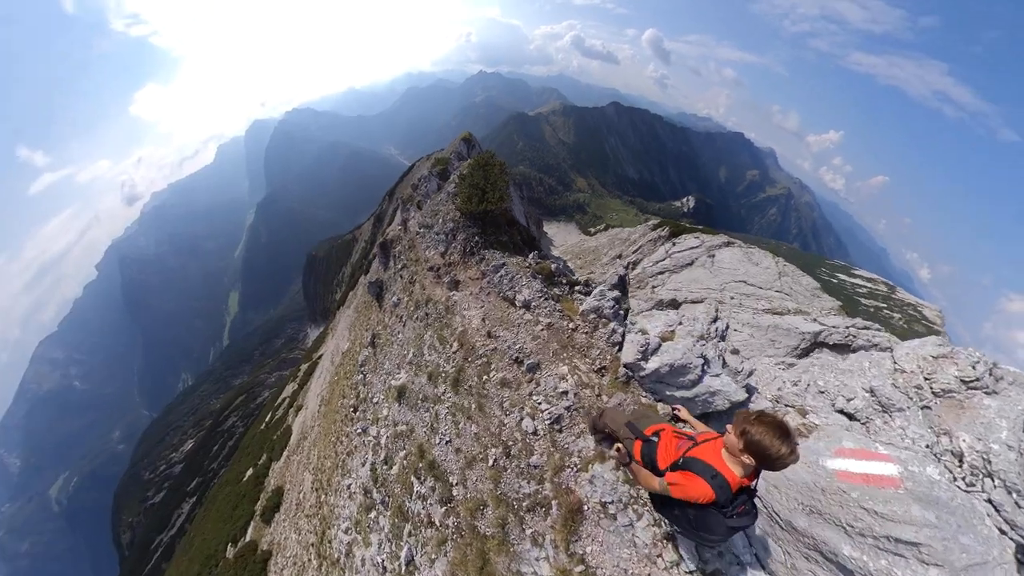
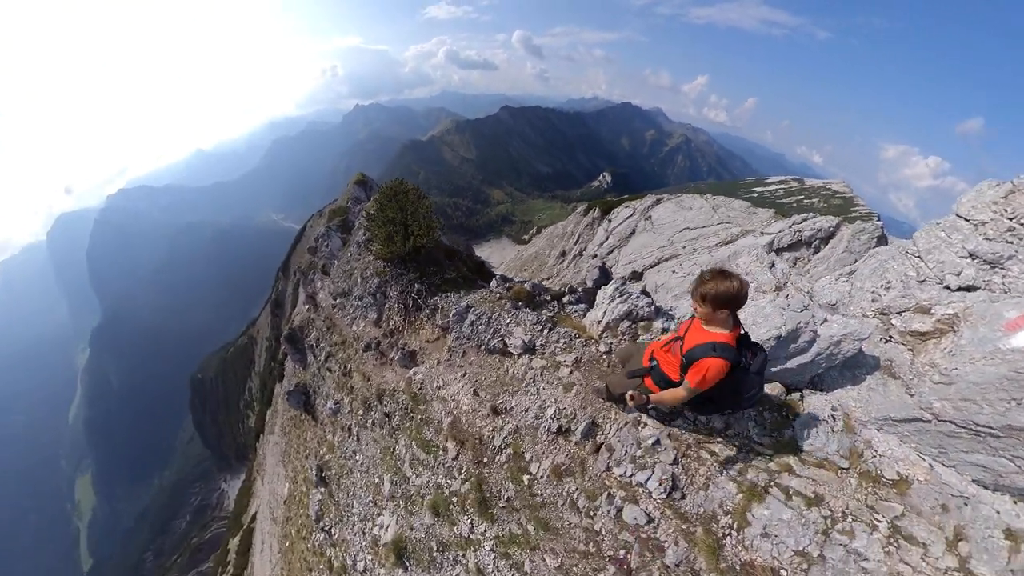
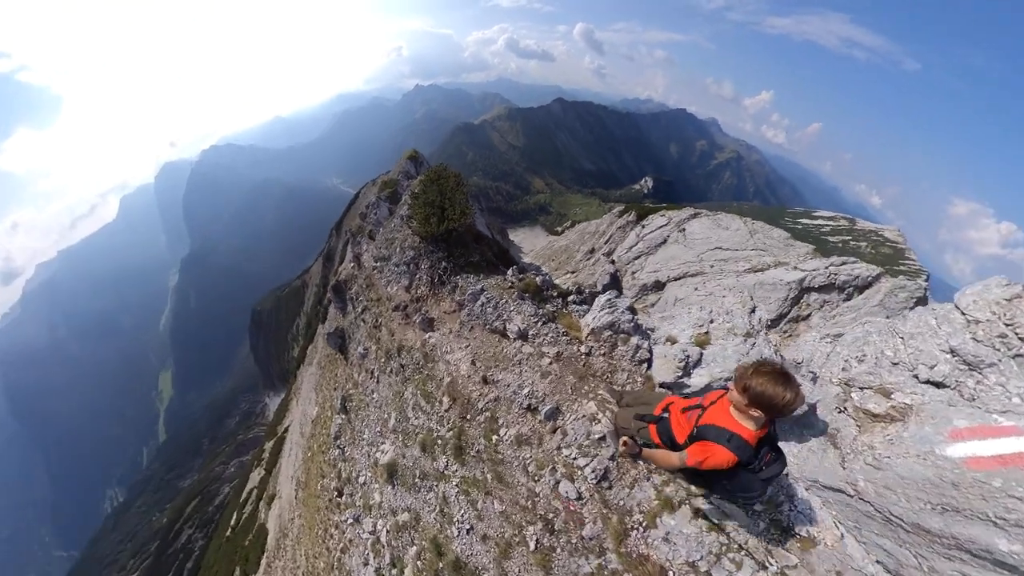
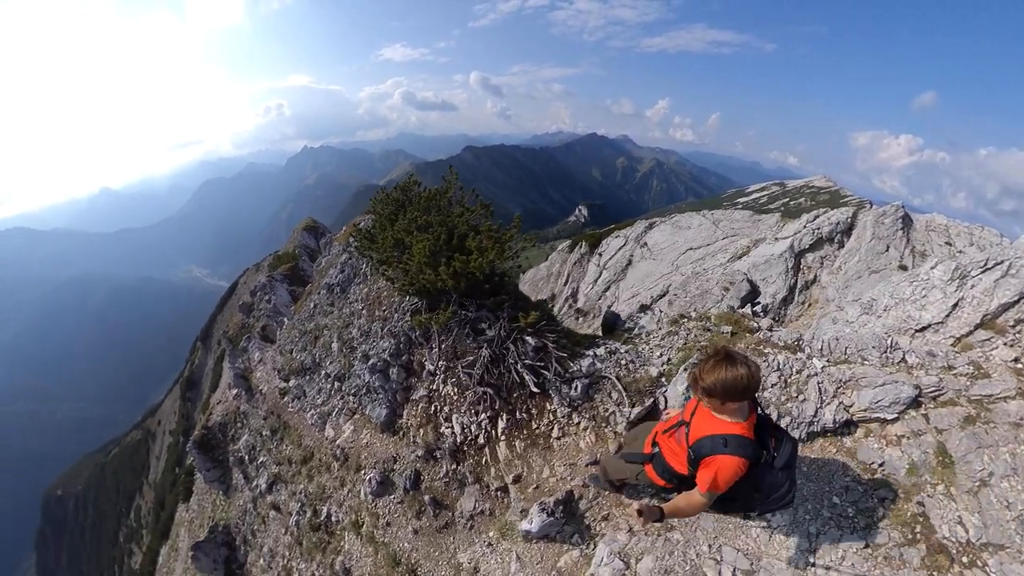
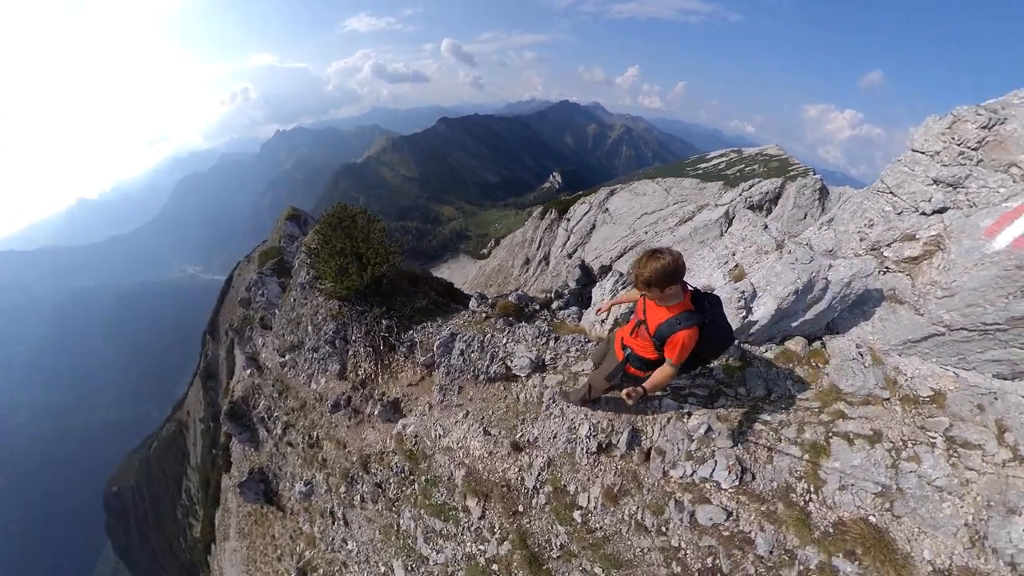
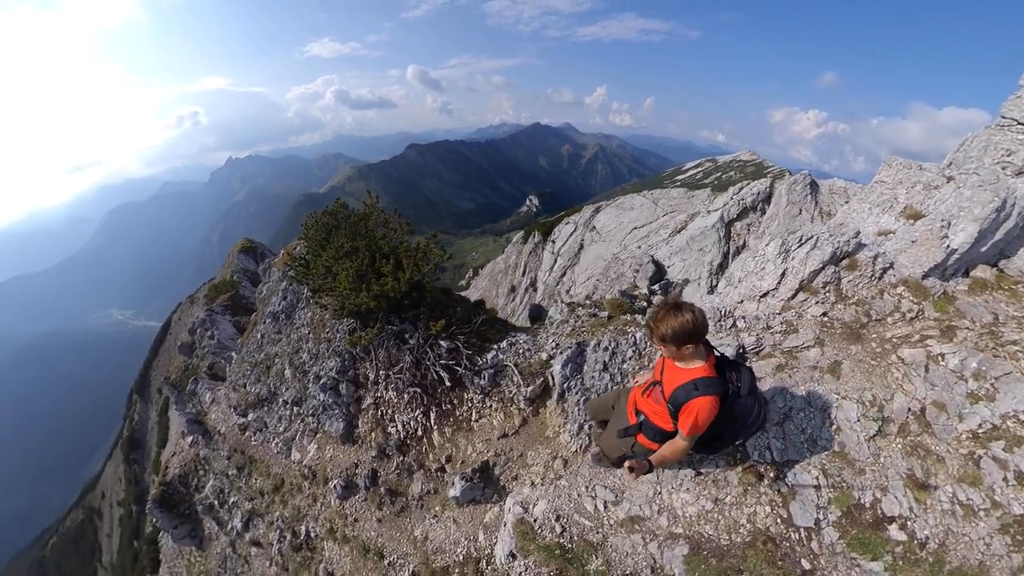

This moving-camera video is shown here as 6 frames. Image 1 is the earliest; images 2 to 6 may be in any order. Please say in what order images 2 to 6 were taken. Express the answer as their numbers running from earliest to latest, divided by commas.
3, 2, 5, 6, 4
